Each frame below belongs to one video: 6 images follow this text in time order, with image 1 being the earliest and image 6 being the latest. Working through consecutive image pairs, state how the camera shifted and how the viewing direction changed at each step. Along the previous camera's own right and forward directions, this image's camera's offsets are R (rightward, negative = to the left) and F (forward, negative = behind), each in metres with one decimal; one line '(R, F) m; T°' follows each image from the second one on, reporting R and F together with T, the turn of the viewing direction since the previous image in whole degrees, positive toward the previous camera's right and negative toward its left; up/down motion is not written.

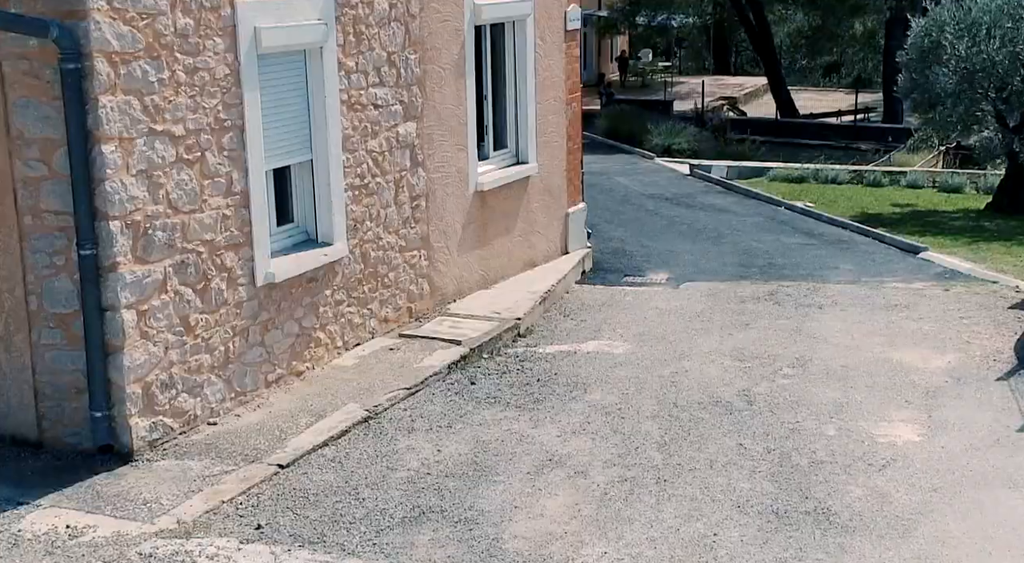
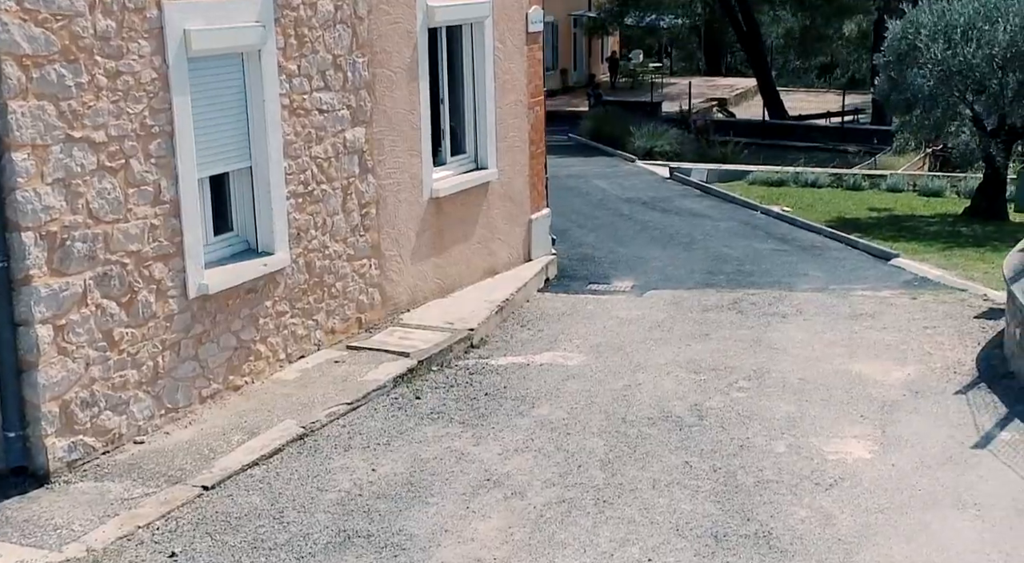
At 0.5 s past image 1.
(+0.3, +0.3) m; 0°
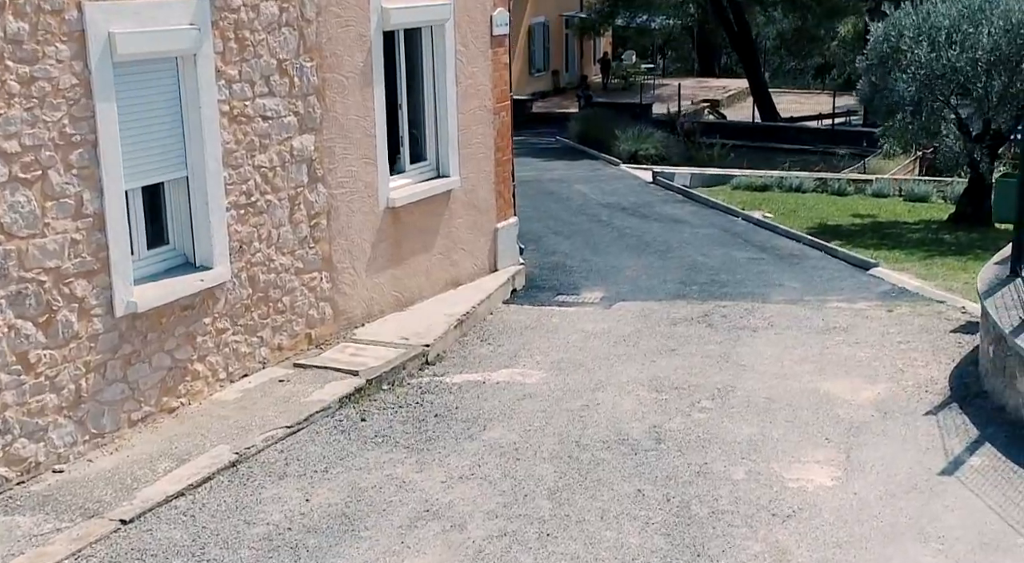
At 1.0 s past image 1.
(+0.3, +0.5) m; 0°
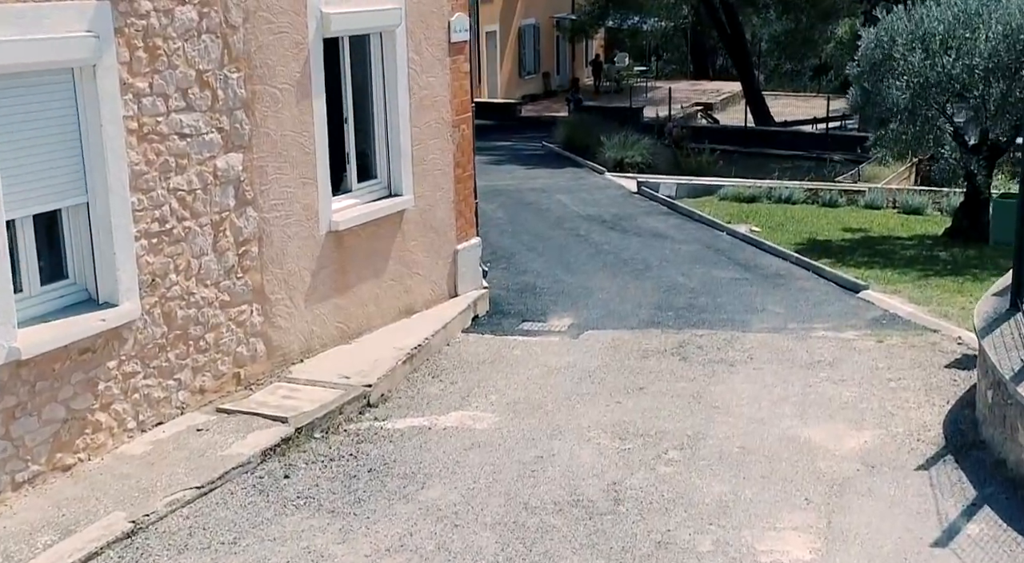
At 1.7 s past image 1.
(+0.3, +1.0) m; 0°
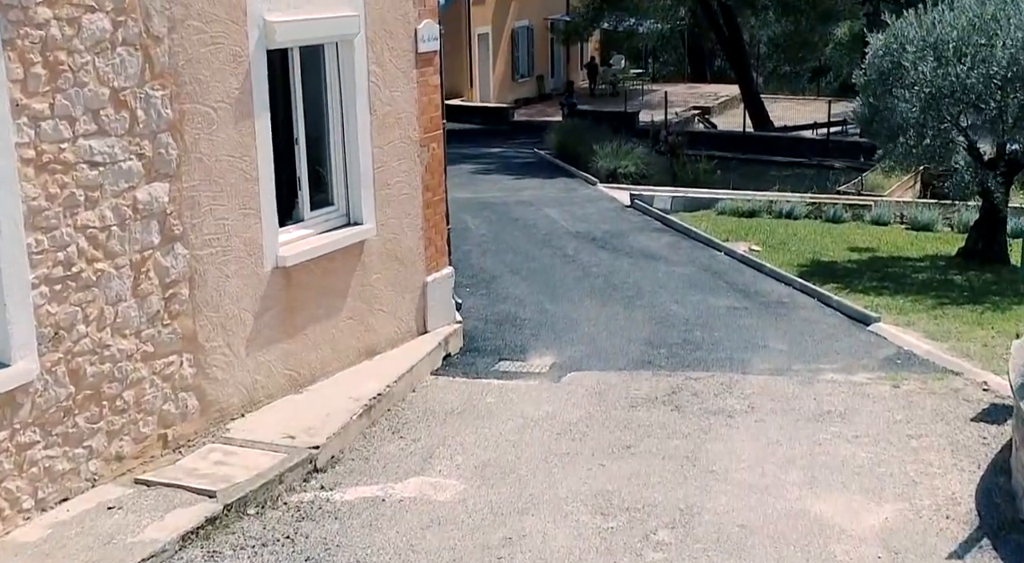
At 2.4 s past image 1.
(+0.2, +1.2) m; 0°
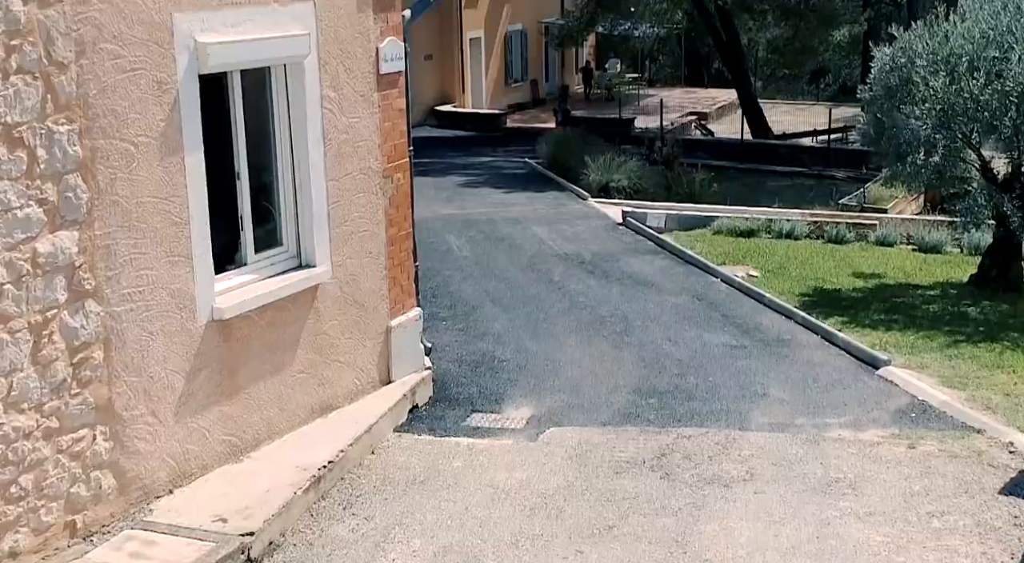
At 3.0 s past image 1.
(+0.2, +1.1) m; 0°
